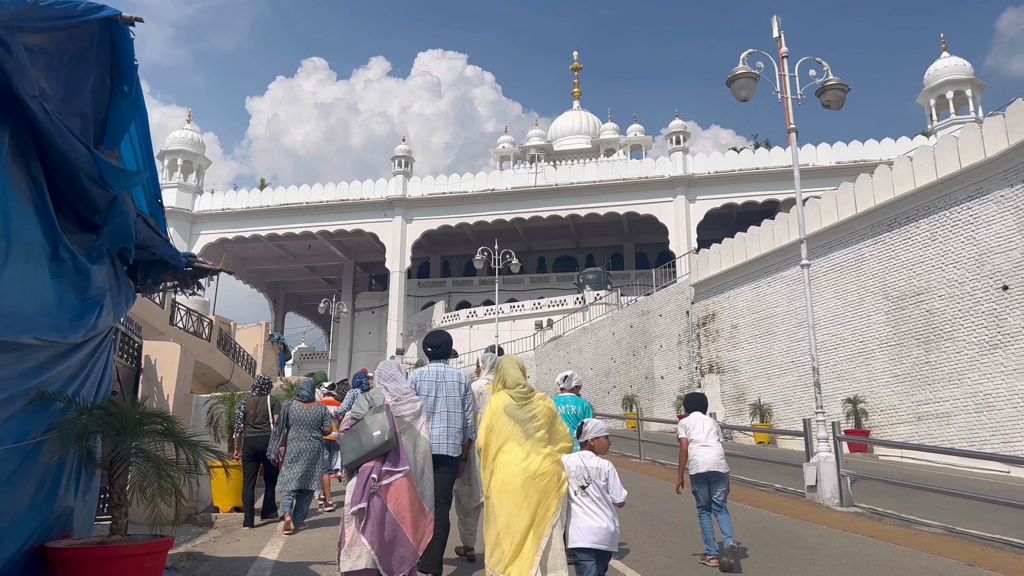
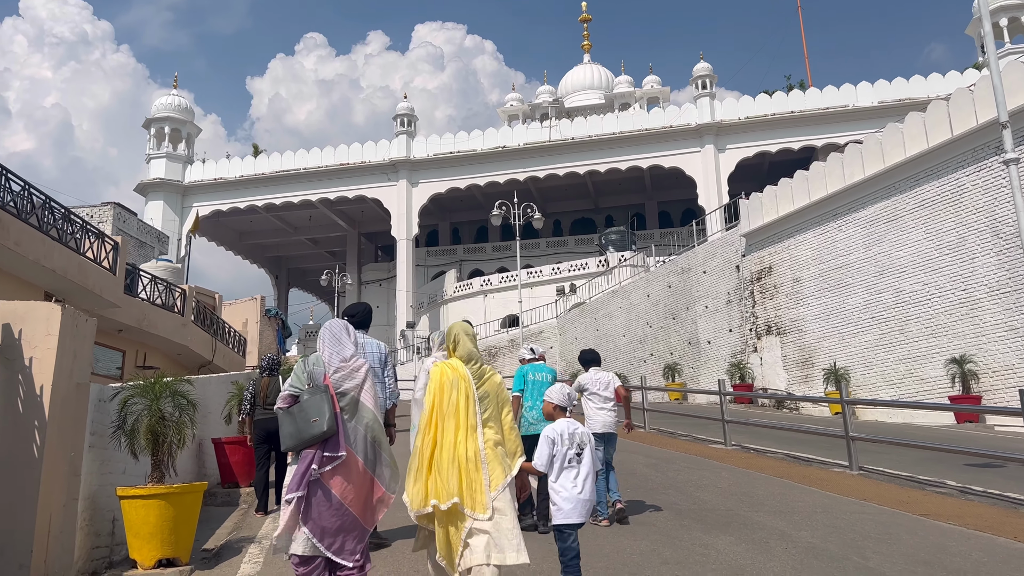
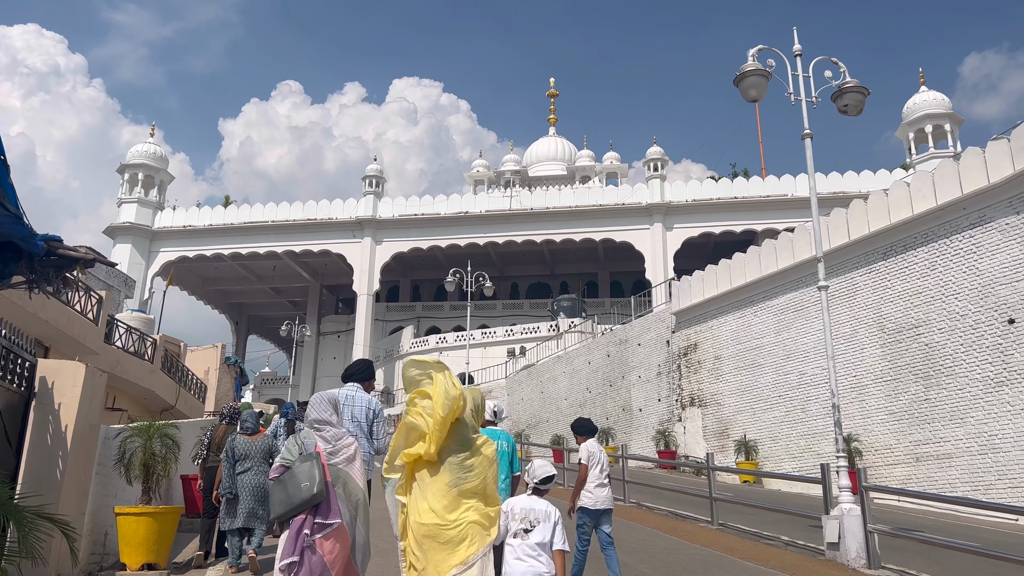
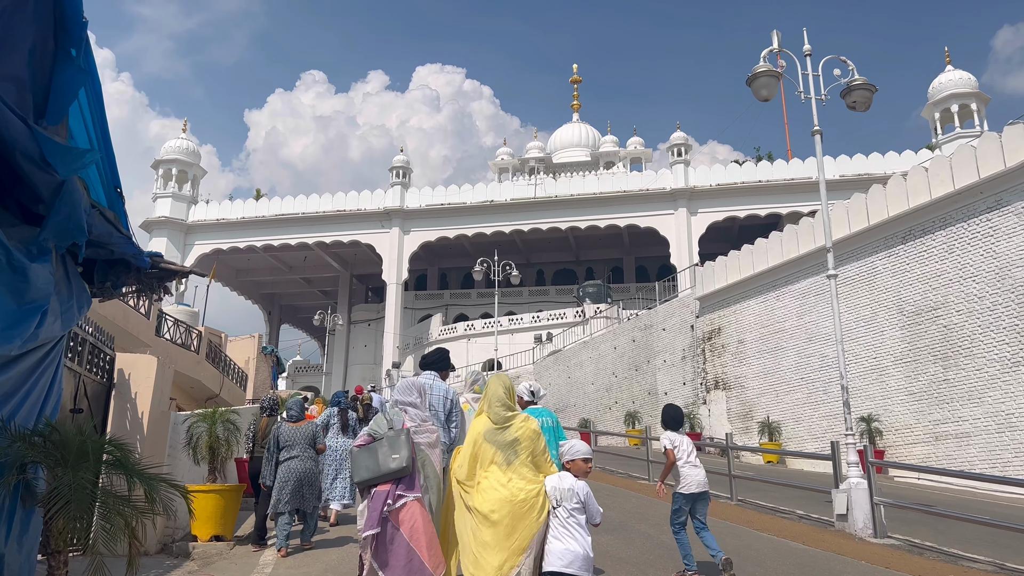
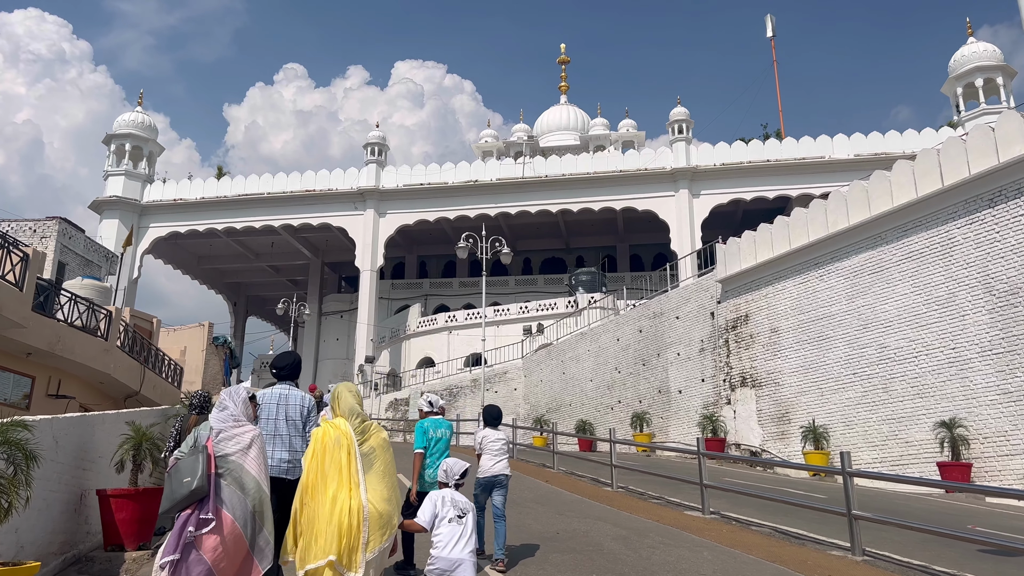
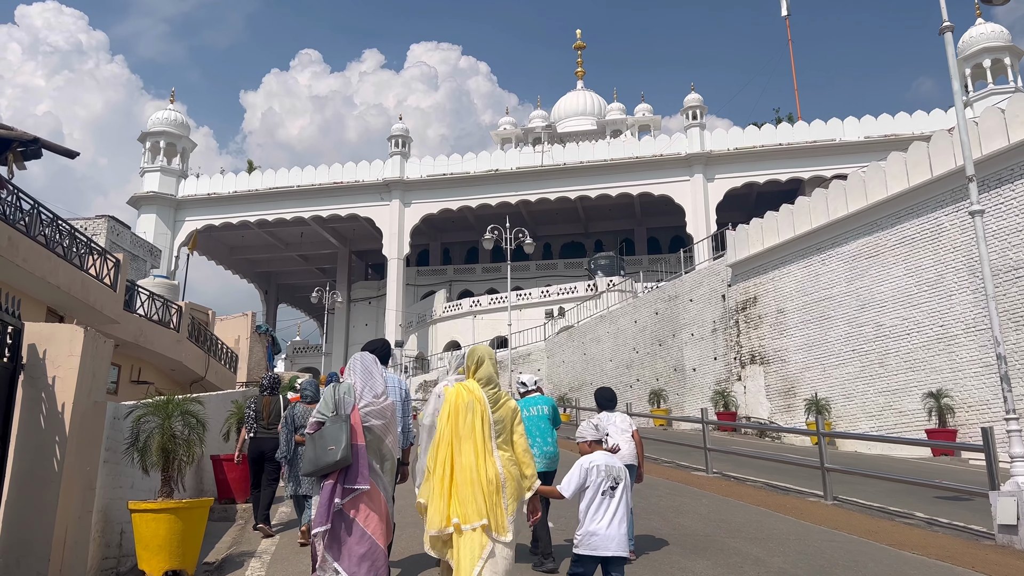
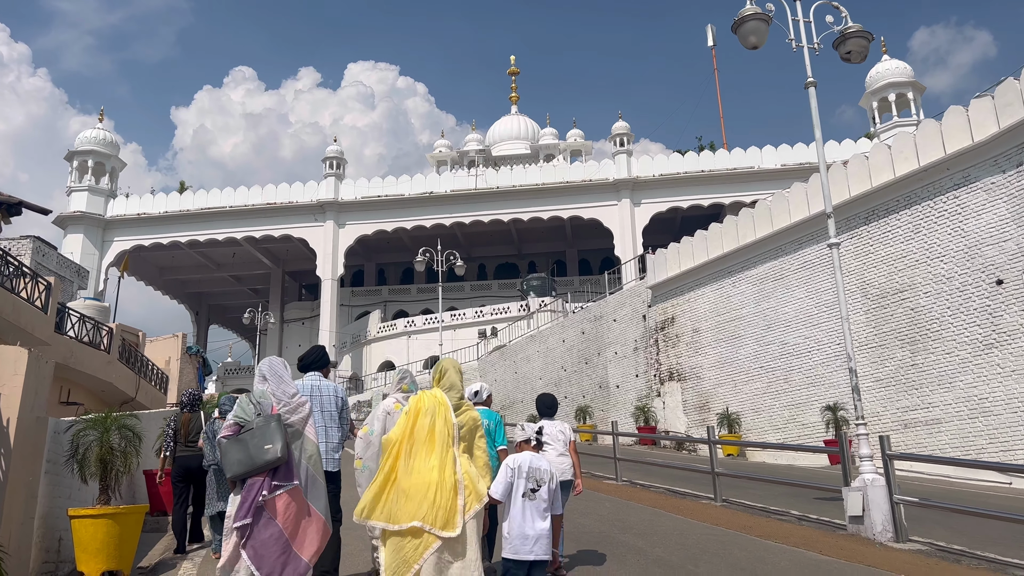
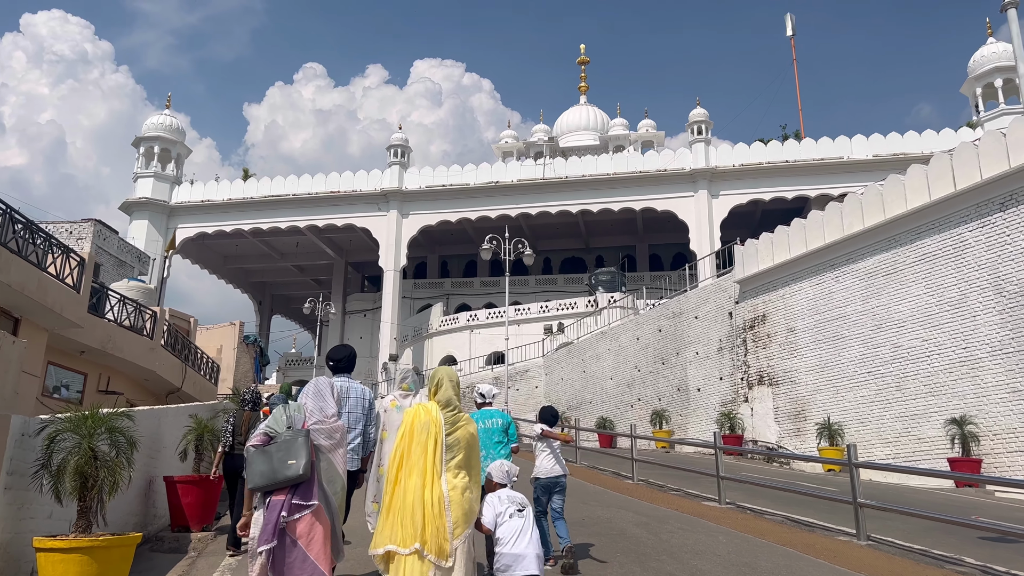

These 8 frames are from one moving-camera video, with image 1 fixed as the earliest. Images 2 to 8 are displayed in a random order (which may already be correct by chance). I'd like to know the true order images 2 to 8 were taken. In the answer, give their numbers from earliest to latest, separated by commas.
4, 3, 7, 6, 2, 8, 5
